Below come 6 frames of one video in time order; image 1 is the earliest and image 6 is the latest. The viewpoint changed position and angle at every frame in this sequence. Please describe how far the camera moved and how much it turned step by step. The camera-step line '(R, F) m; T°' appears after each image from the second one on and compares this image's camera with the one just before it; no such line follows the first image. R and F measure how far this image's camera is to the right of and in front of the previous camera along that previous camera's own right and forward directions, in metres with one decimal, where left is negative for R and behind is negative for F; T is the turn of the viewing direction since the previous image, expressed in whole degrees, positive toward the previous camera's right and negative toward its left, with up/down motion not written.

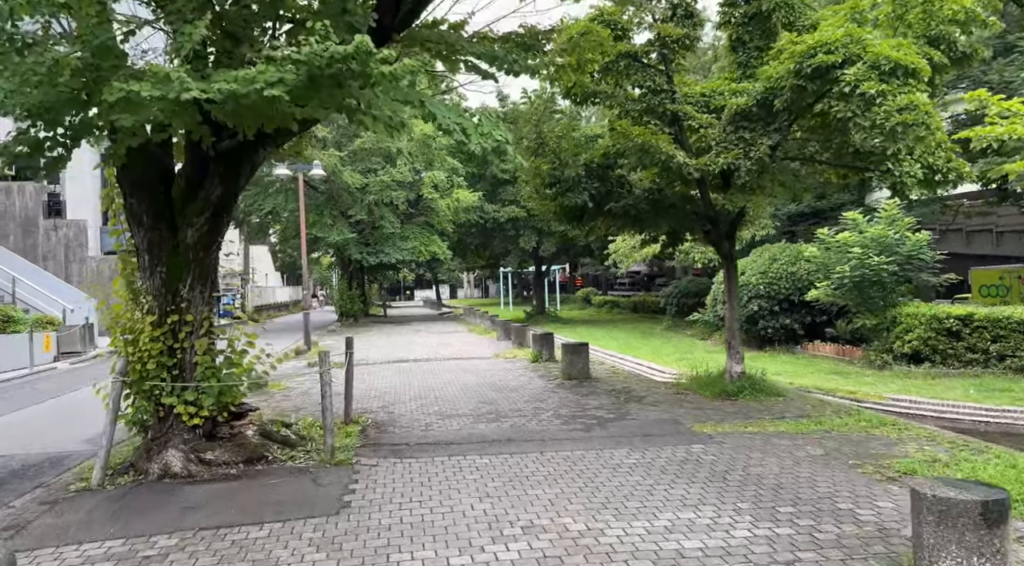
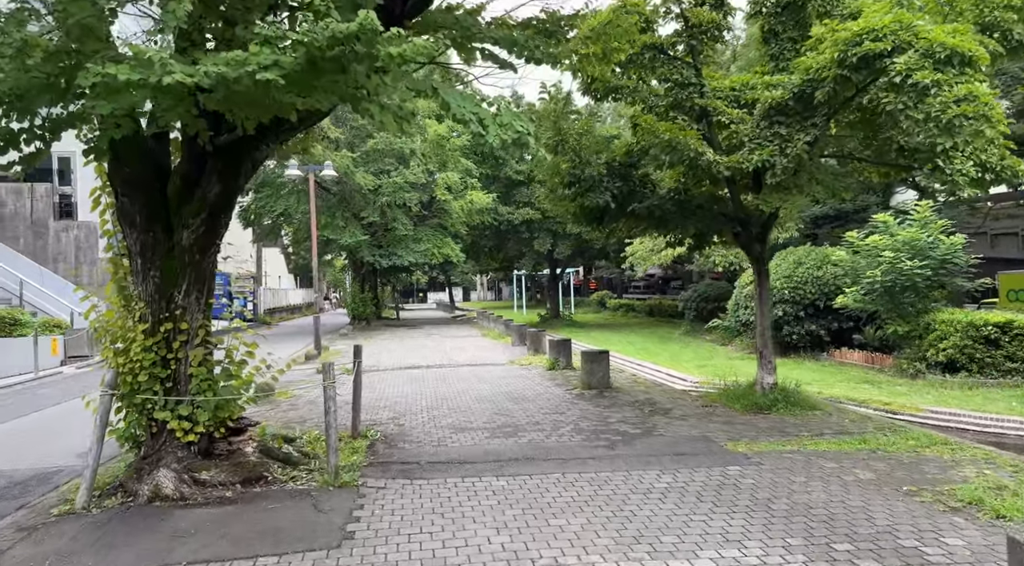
(-0.1, +0.5) m; -1°
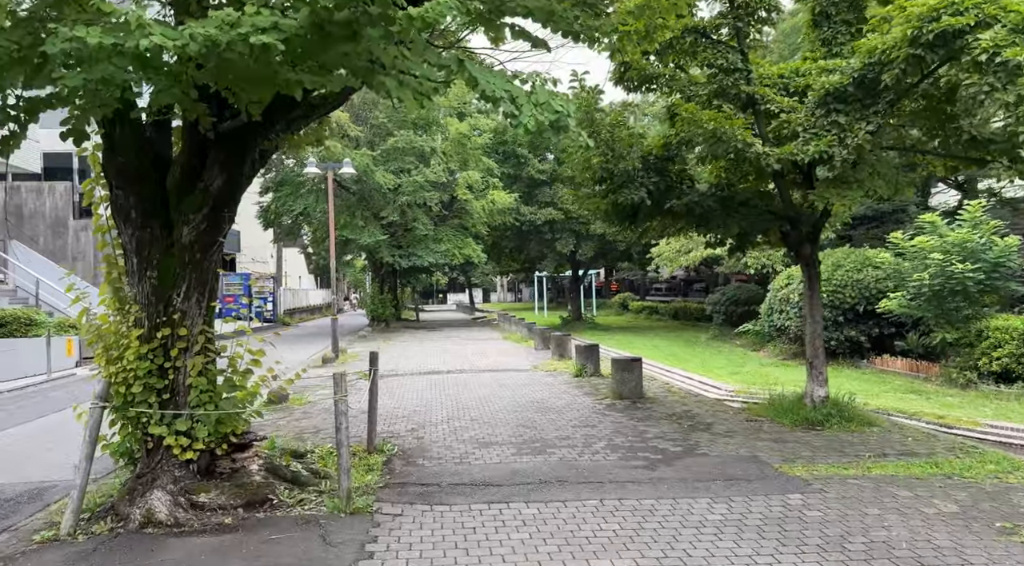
(-0.1, +0.7) m; -2°
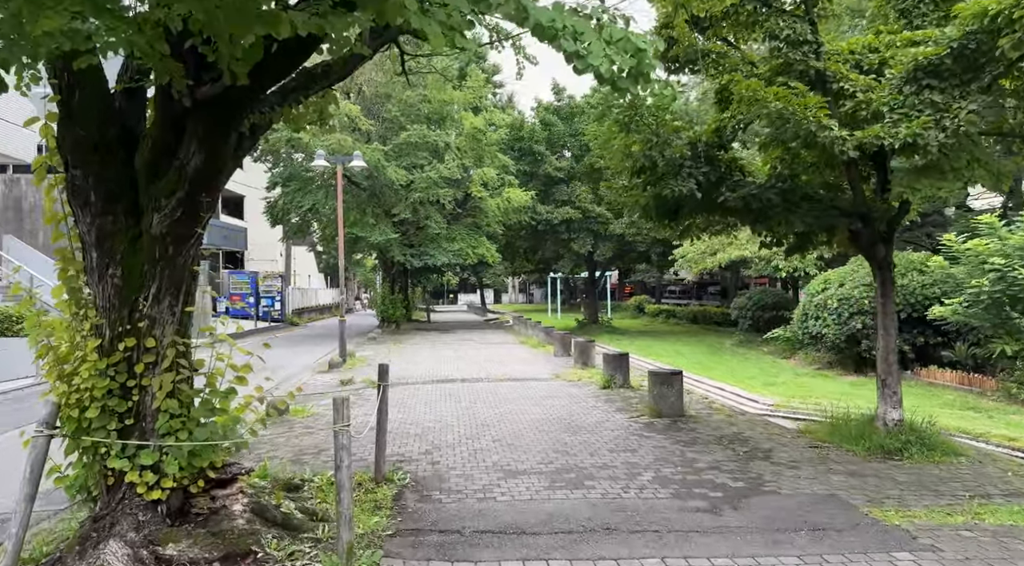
(-0.2, +1.1) m; -1°
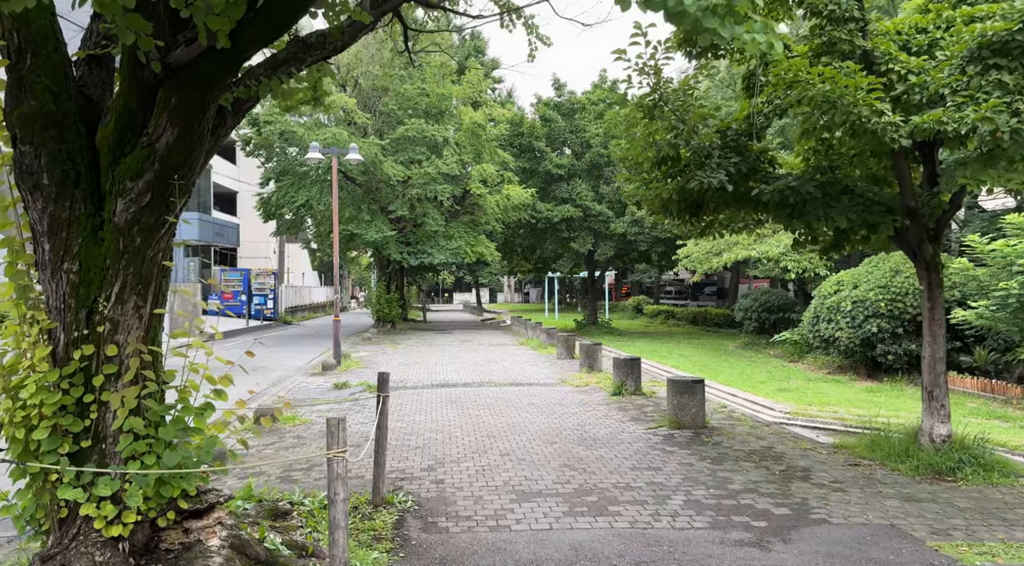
(-0.2, +0.7) m; 0°
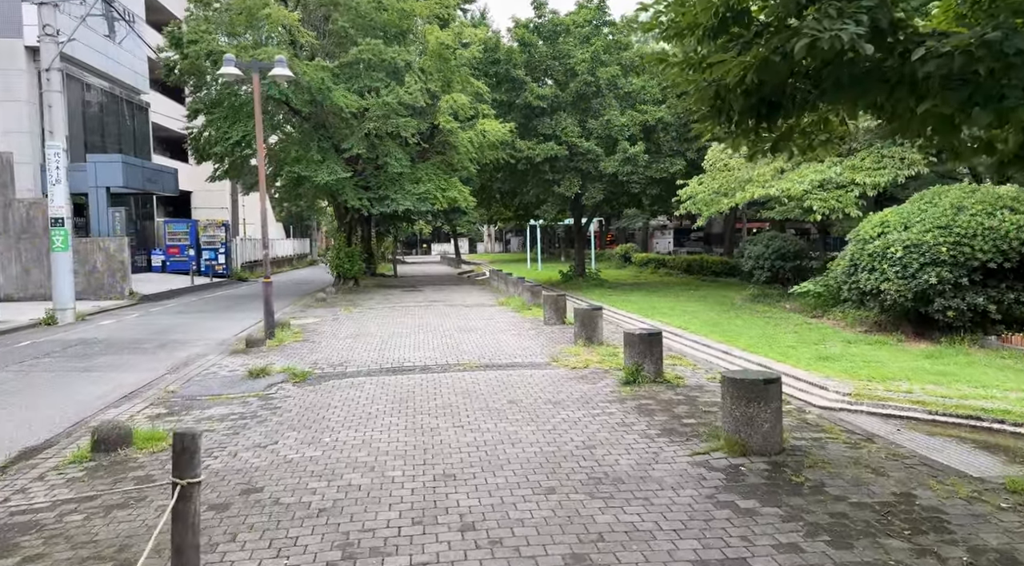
(+0.1, +3.2) m; +1°
